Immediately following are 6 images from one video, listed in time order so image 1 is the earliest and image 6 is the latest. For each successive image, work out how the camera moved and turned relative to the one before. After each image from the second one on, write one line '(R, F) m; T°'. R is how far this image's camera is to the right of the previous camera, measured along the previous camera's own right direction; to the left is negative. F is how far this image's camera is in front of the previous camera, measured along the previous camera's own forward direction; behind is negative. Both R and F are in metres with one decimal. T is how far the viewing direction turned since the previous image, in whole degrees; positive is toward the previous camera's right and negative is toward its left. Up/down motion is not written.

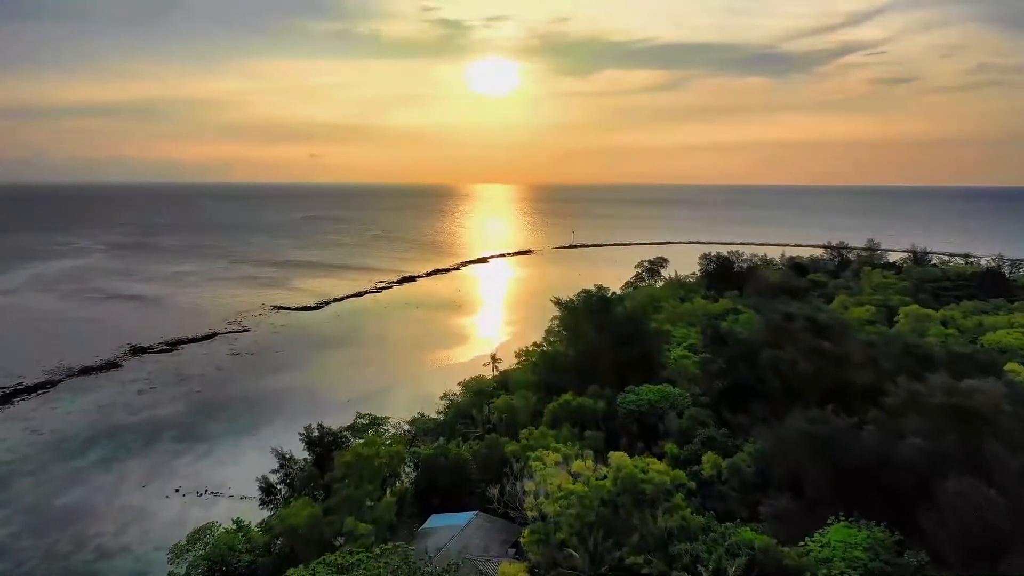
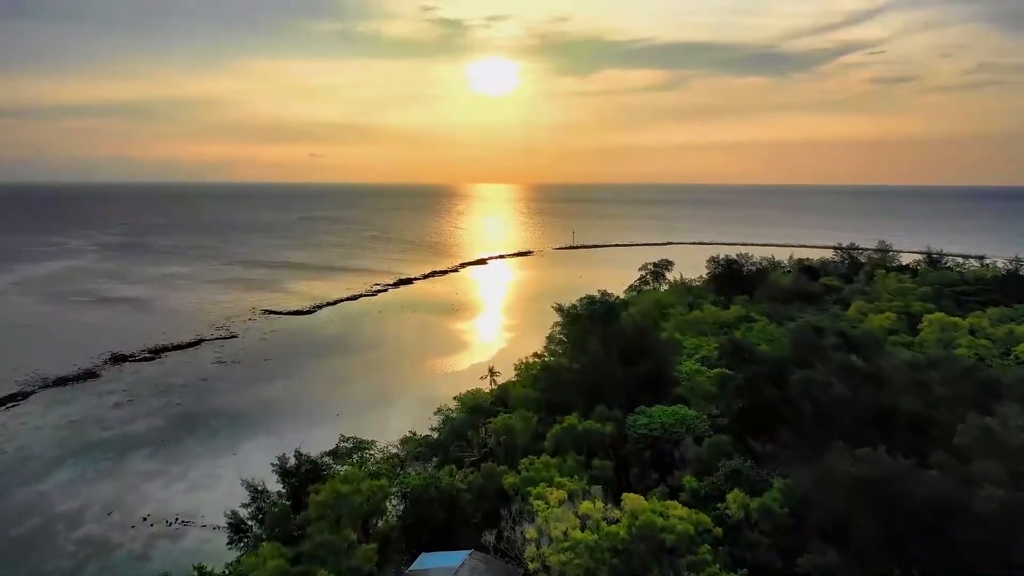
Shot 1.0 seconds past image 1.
(0.0, +1.6) m; 0°
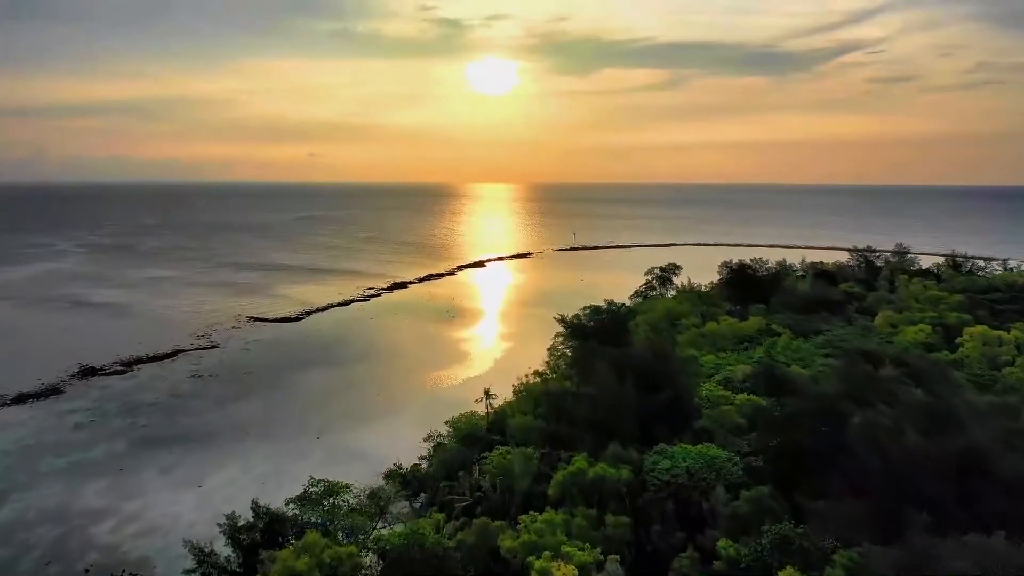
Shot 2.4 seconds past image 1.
(0.0, +2.3) m; 0°
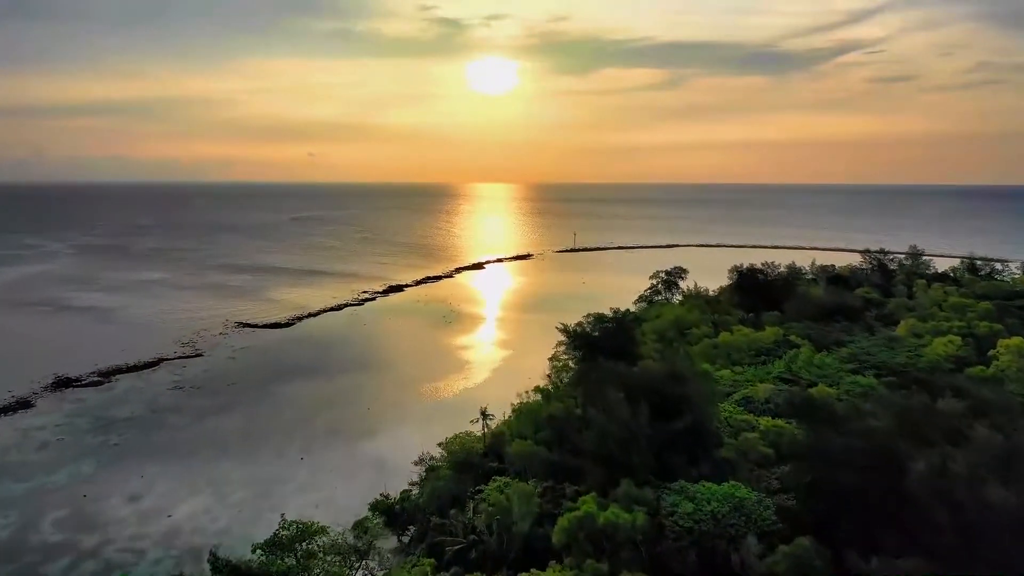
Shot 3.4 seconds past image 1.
(0.0, +1.7) m; 0°
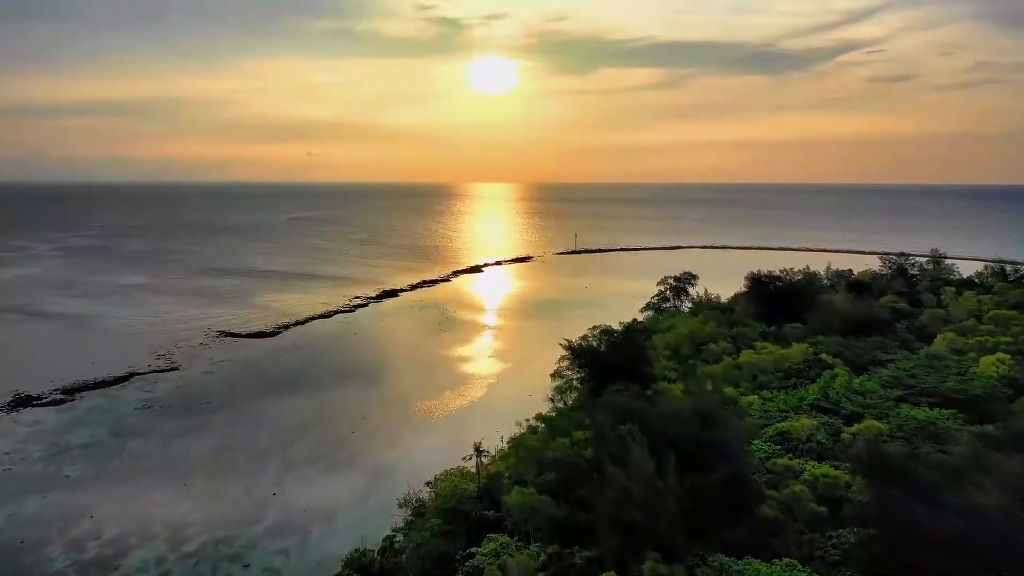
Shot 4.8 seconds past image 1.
(0.0, +2.4) m; 0°
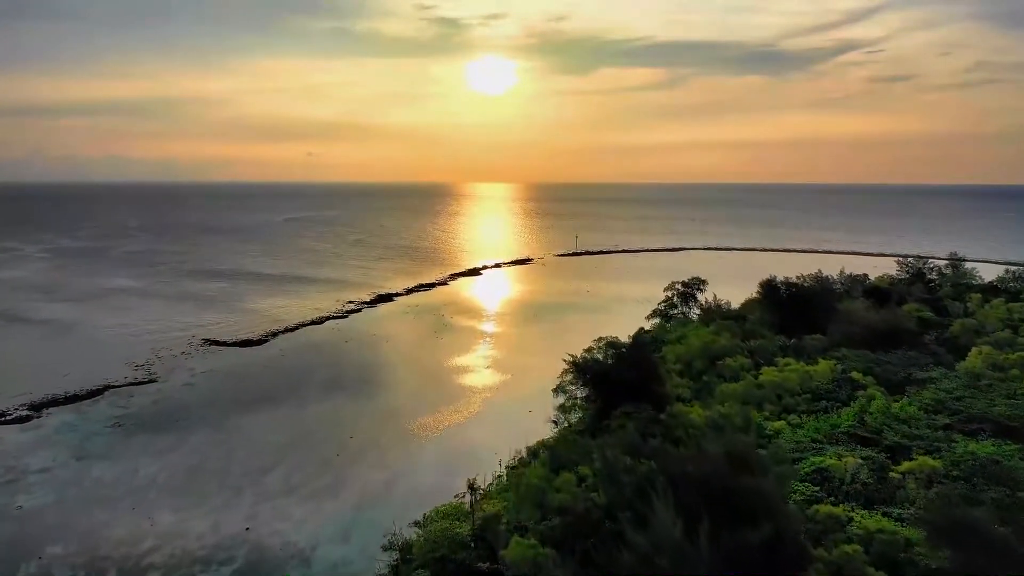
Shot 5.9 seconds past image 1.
(0.0, +1.9) m; 0°
